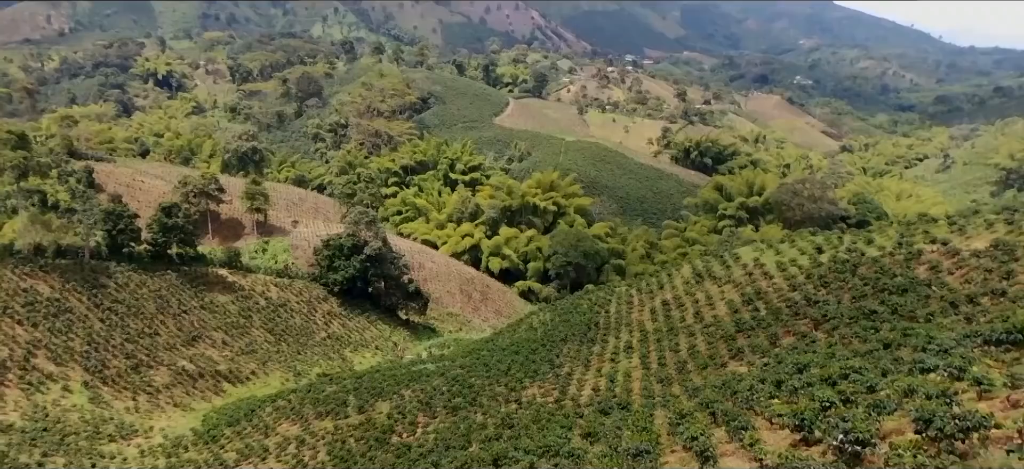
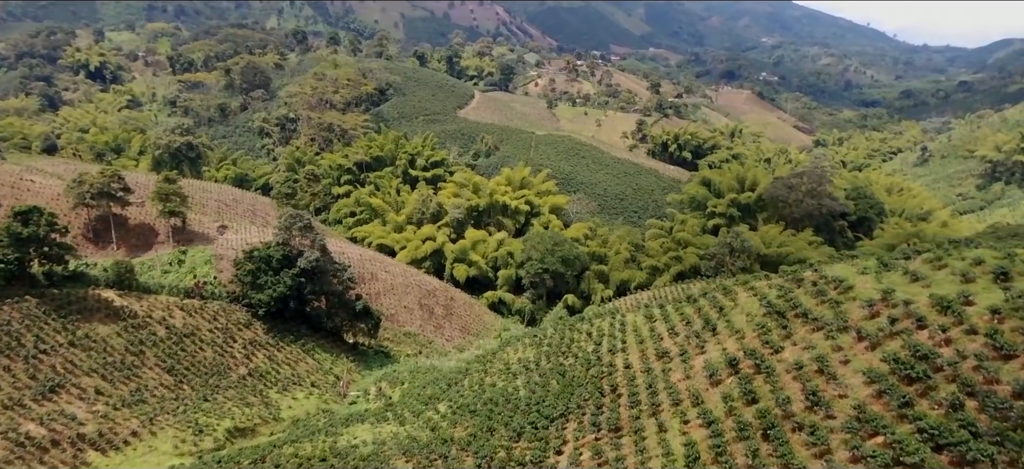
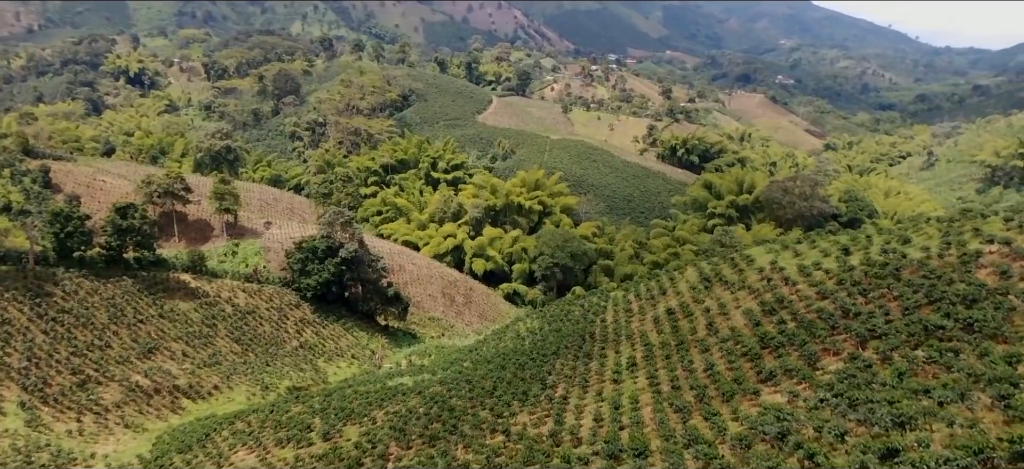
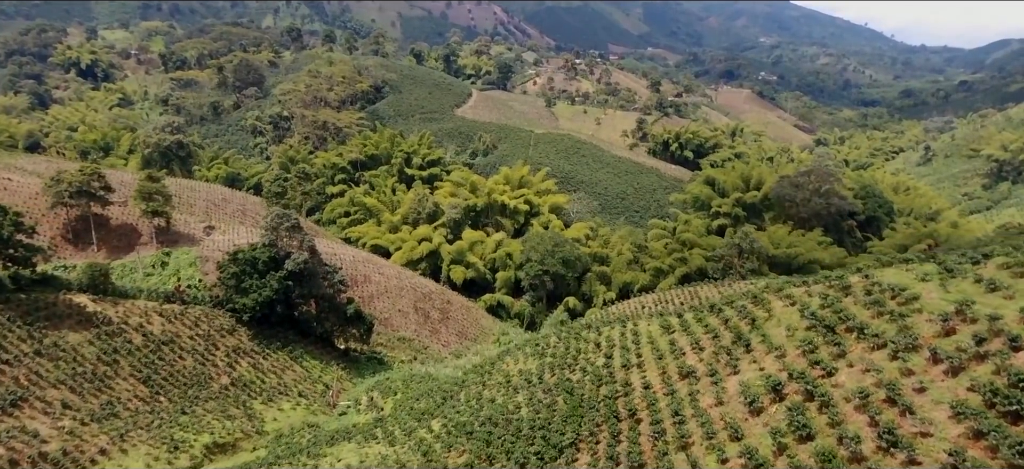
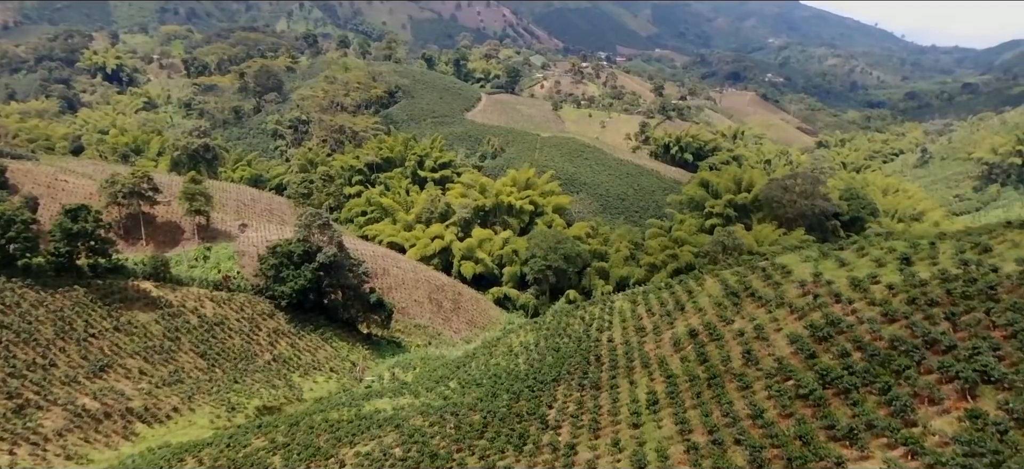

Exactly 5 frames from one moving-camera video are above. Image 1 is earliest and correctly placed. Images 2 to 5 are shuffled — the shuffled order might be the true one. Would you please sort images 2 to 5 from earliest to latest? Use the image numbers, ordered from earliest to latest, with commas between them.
3, 5, 2, 4
